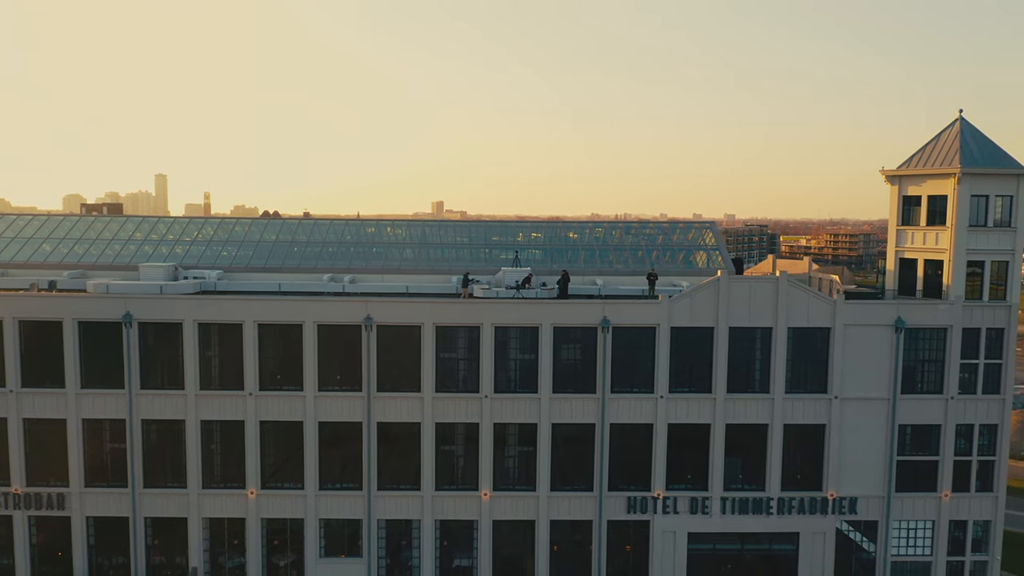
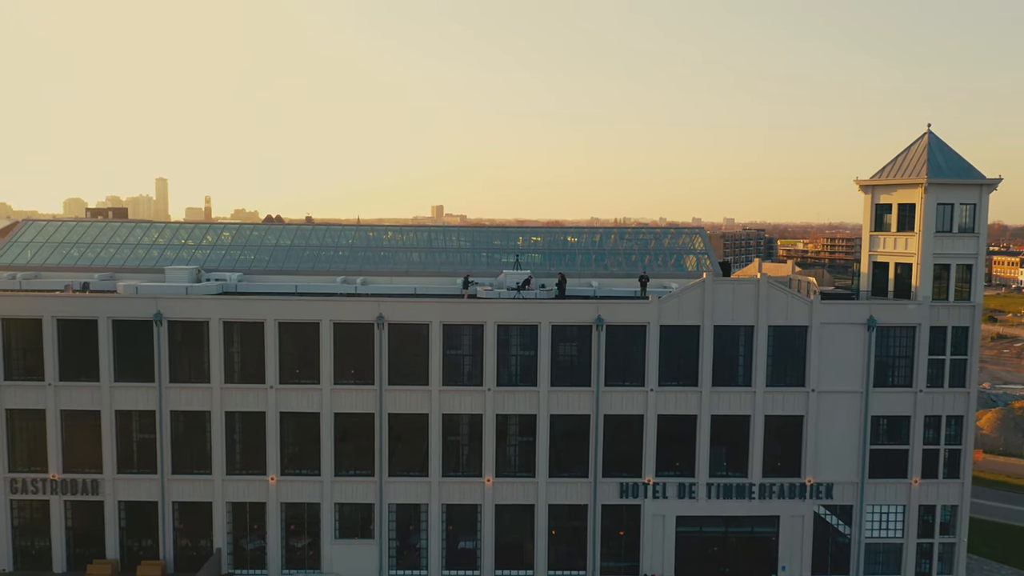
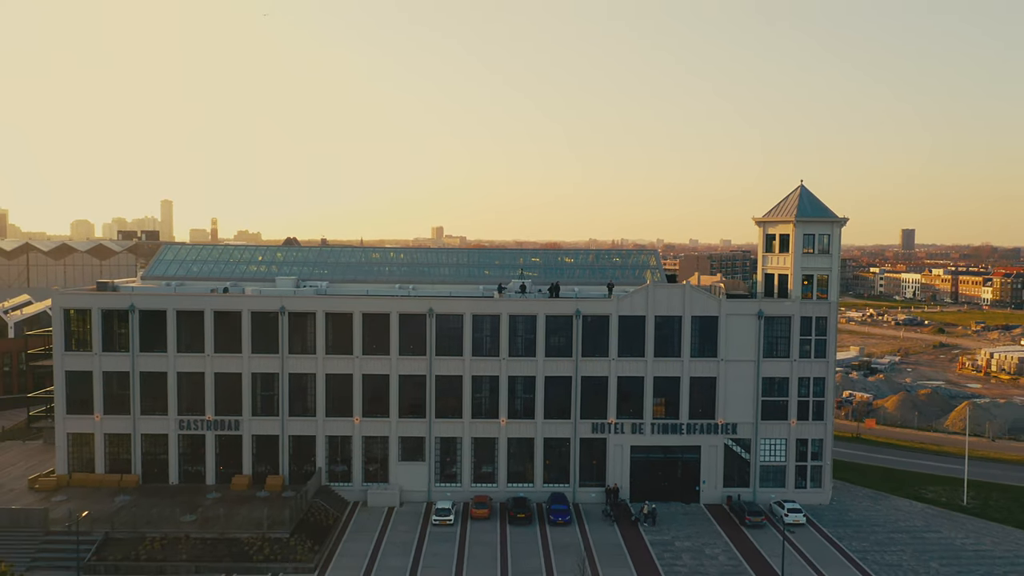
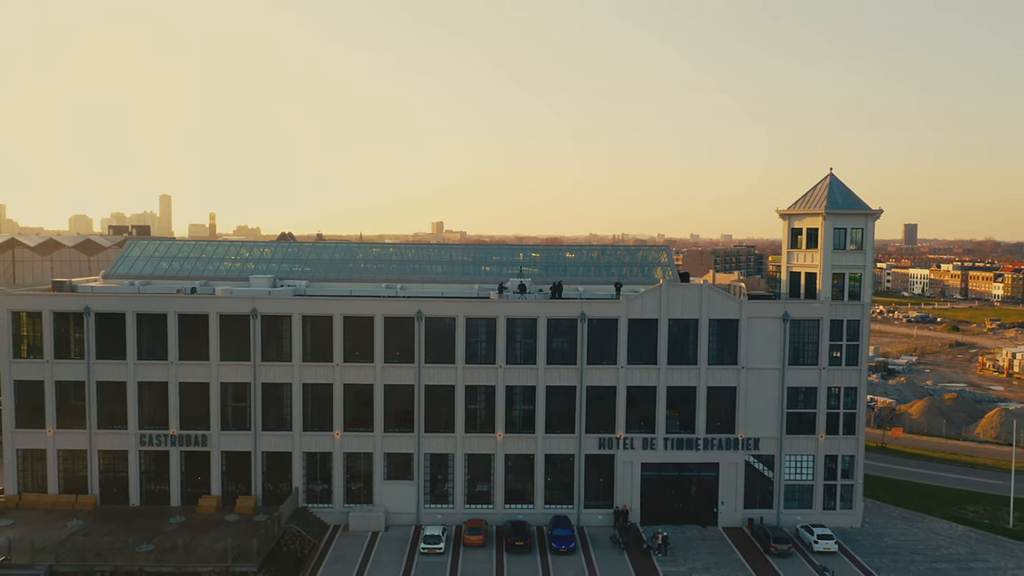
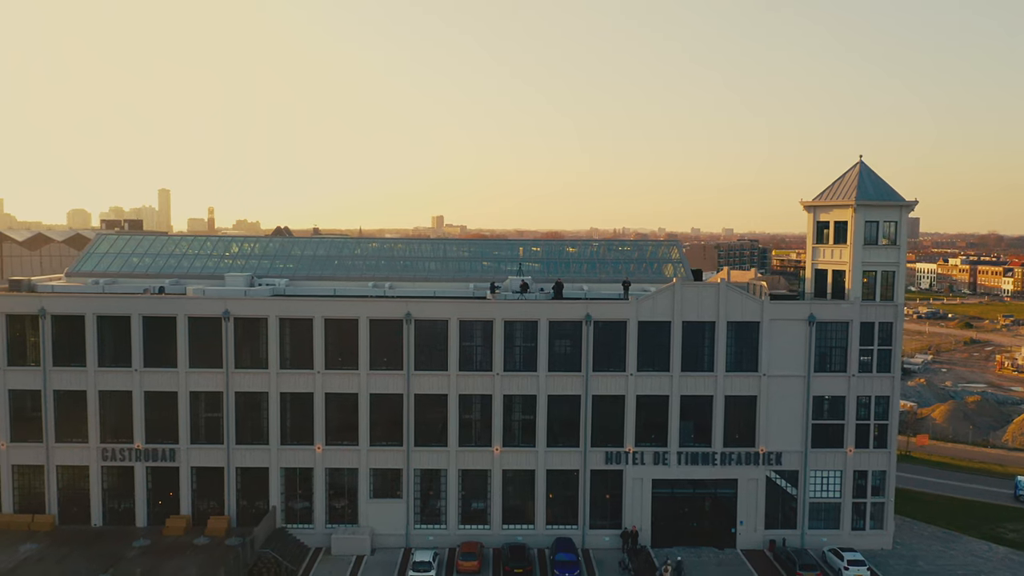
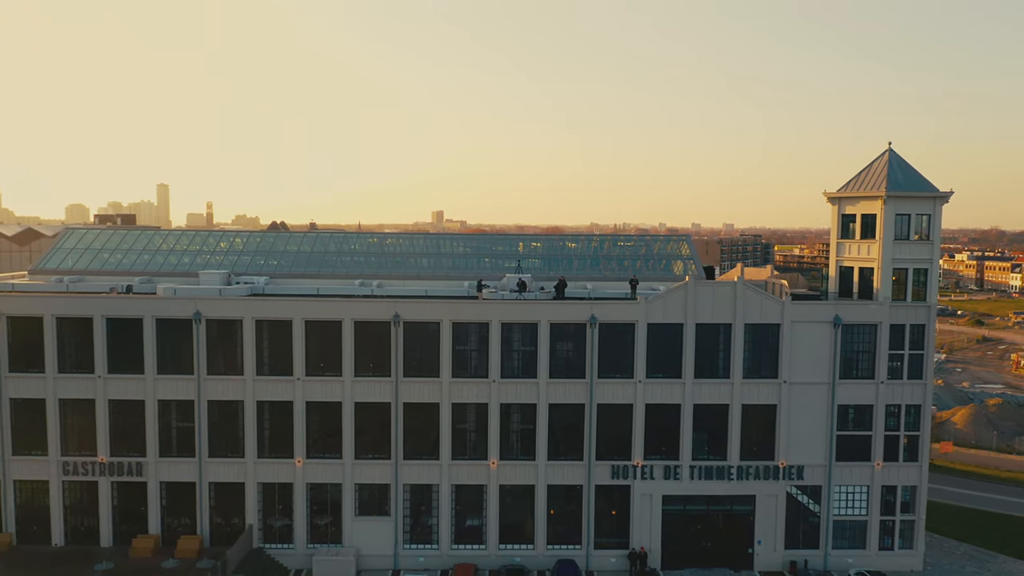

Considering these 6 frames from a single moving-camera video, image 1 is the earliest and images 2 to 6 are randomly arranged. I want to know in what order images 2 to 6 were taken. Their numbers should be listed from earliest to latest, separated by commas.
2, 6, 5, 4, 3
